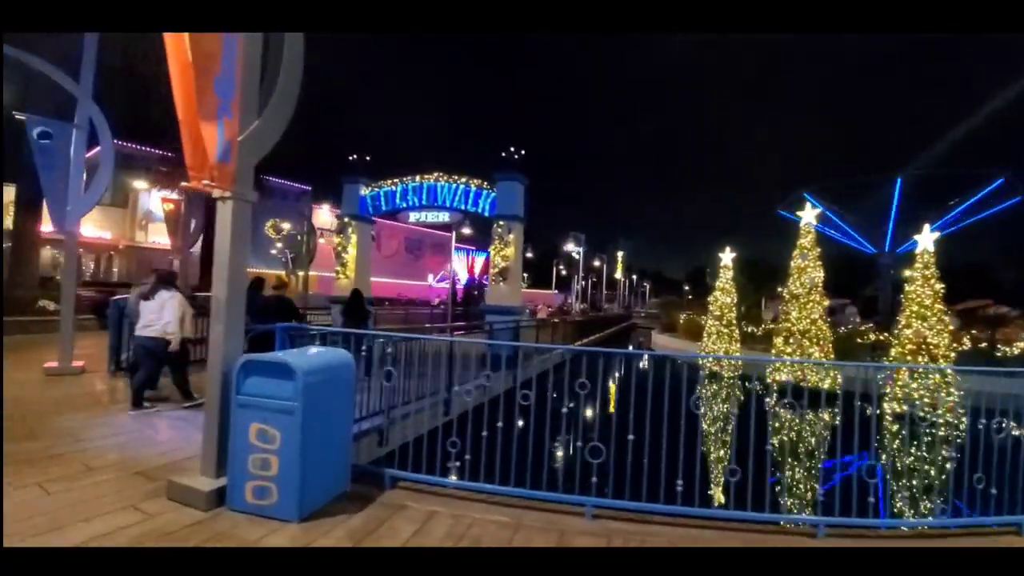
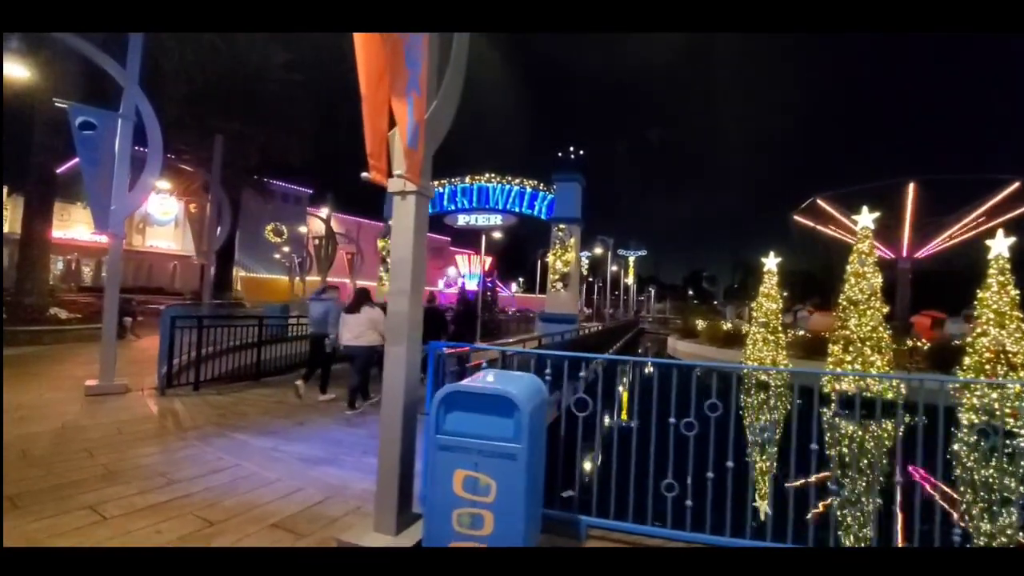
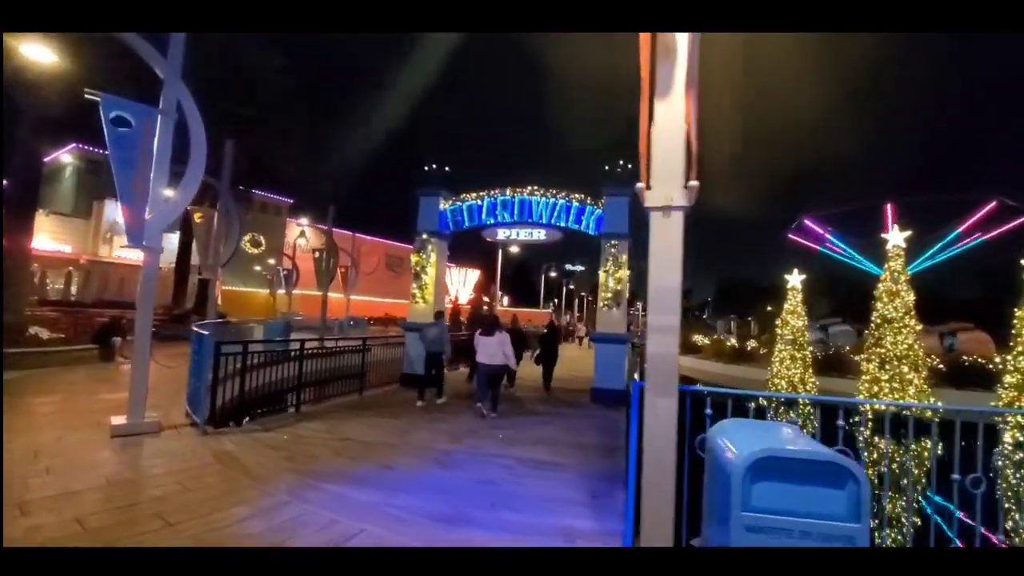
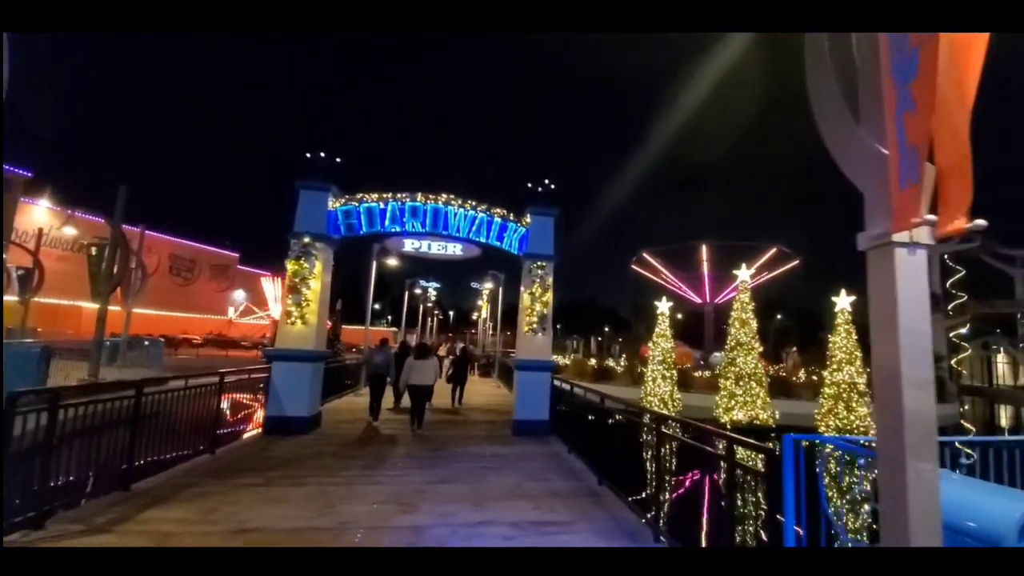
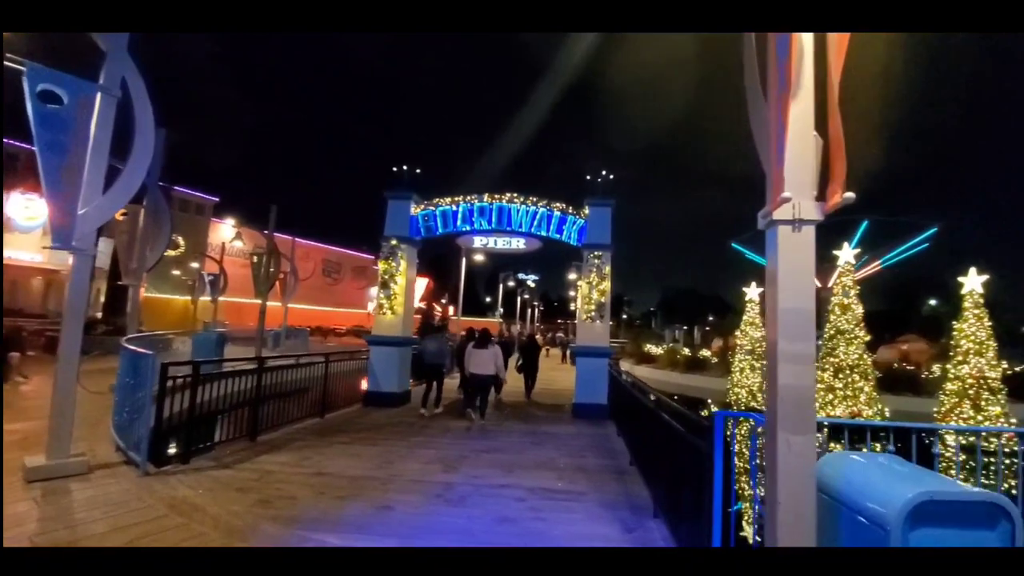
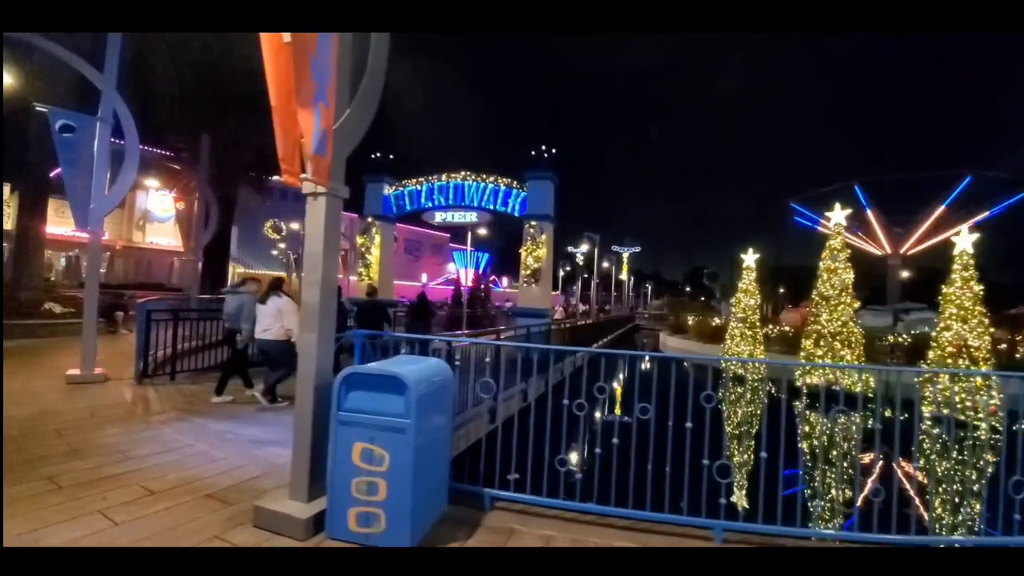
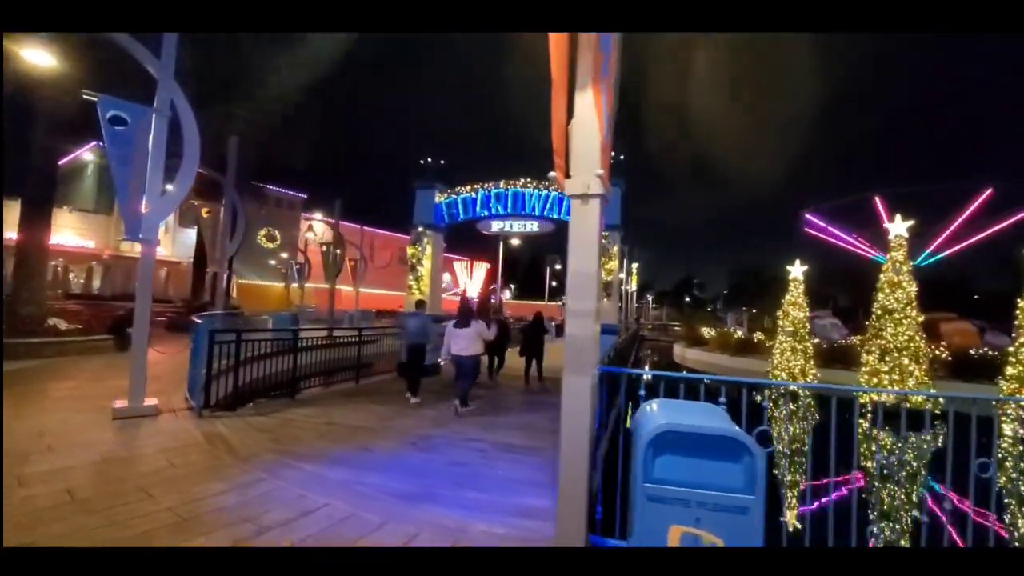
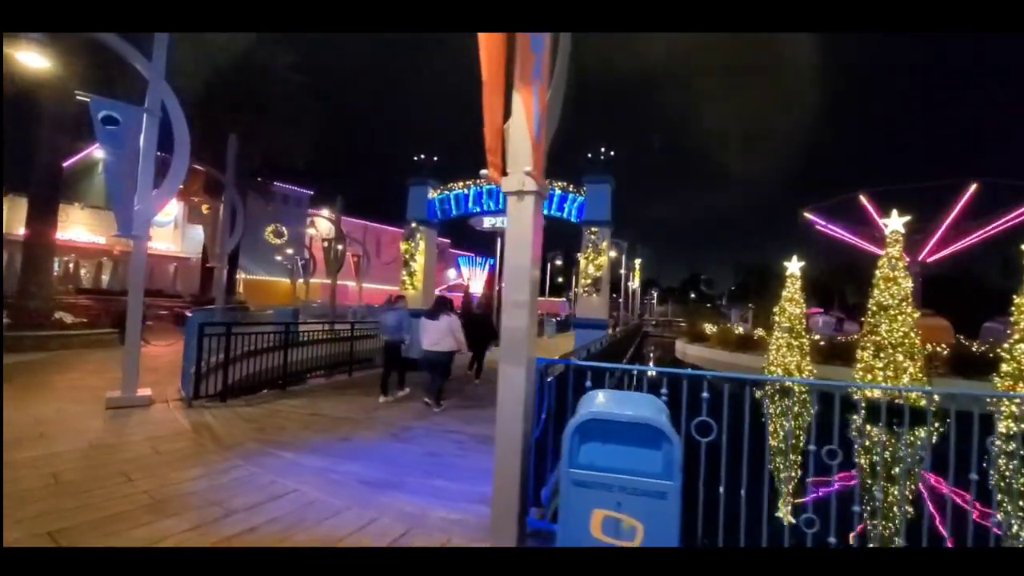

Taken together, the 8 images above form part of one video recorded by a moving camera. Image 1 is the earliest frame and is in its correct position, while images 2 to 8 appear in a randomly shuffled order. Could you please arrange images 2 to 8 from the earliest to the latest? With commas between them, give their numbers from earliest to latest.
6, 2, 8, 7, 3, 5, 4
